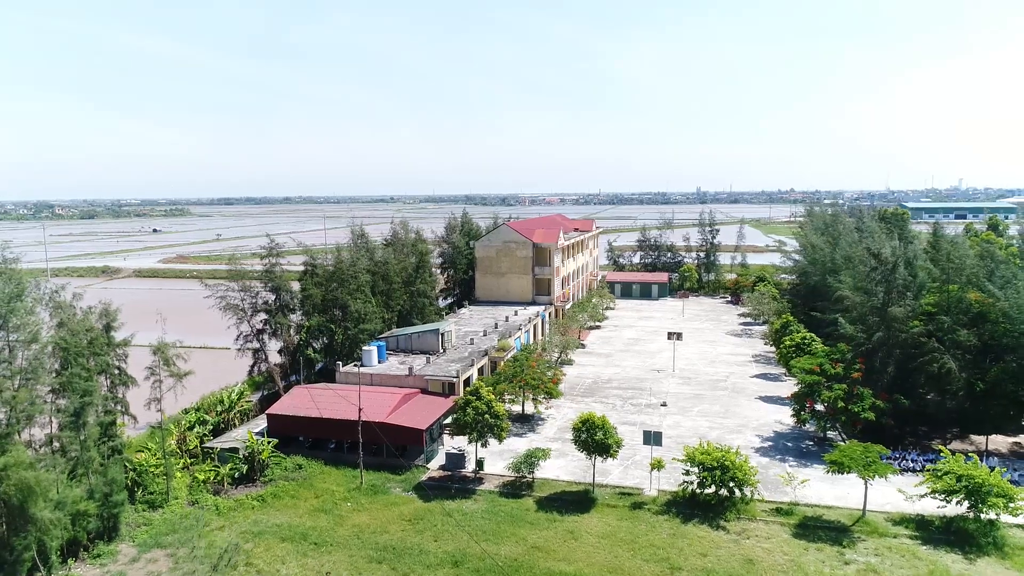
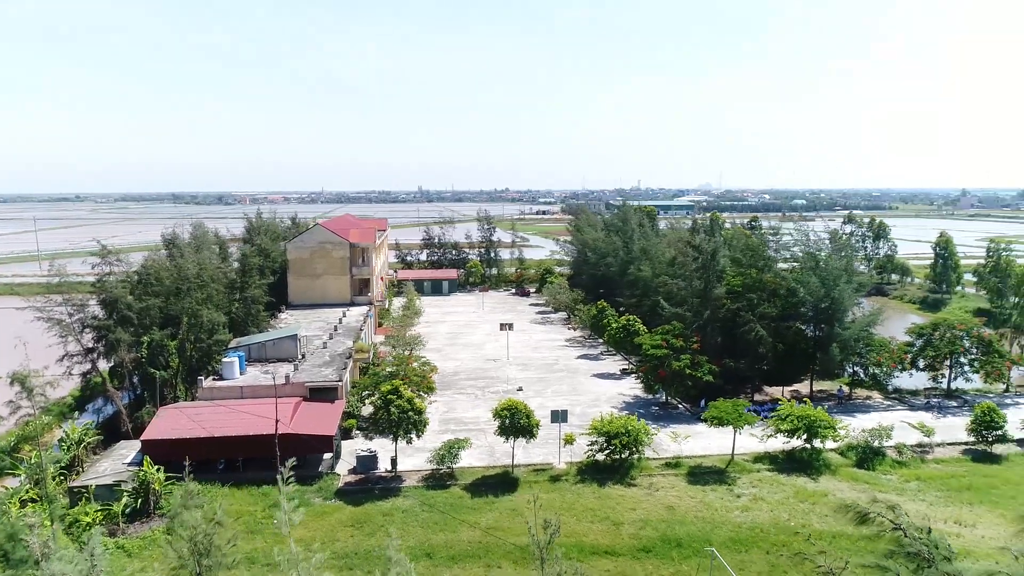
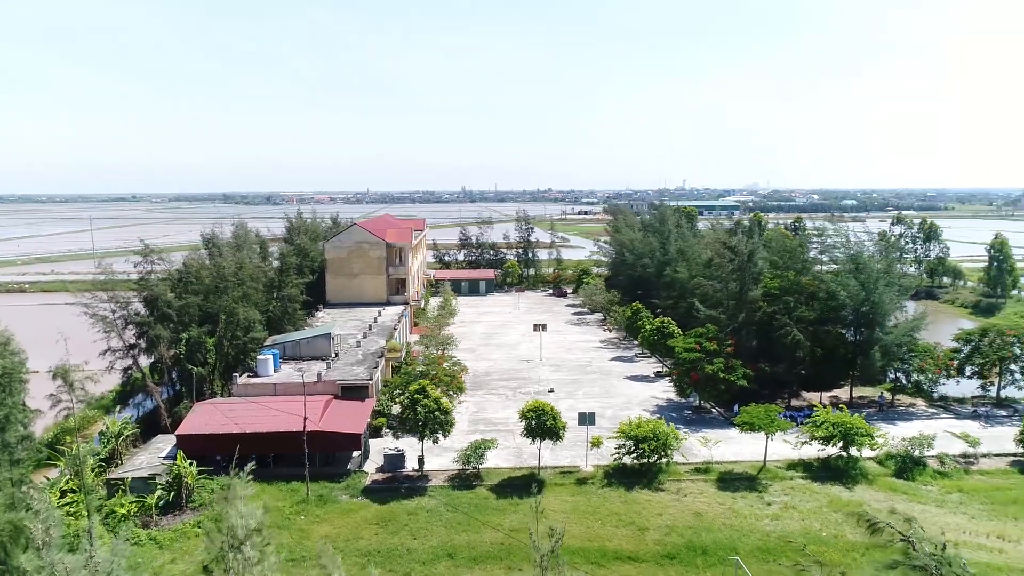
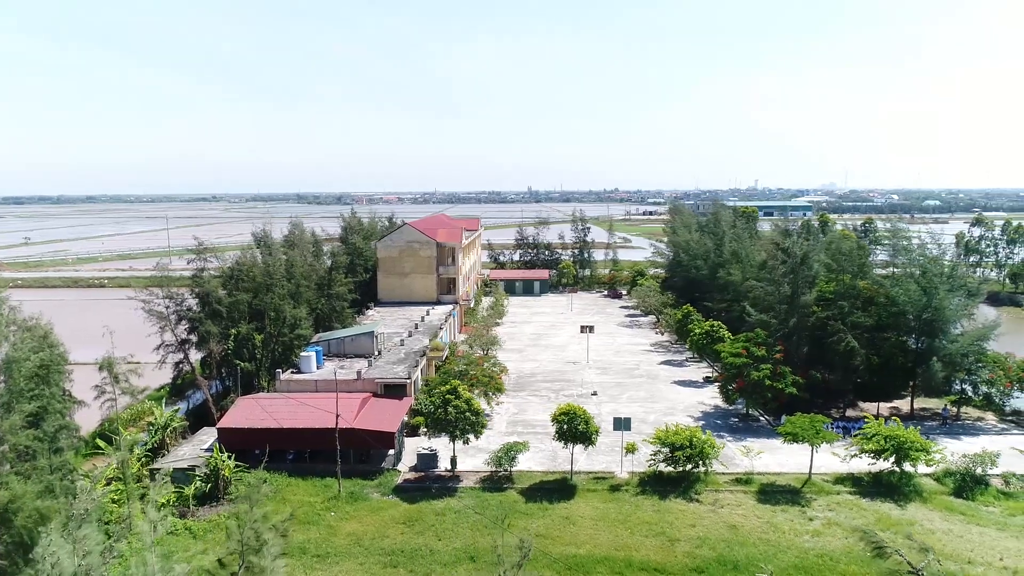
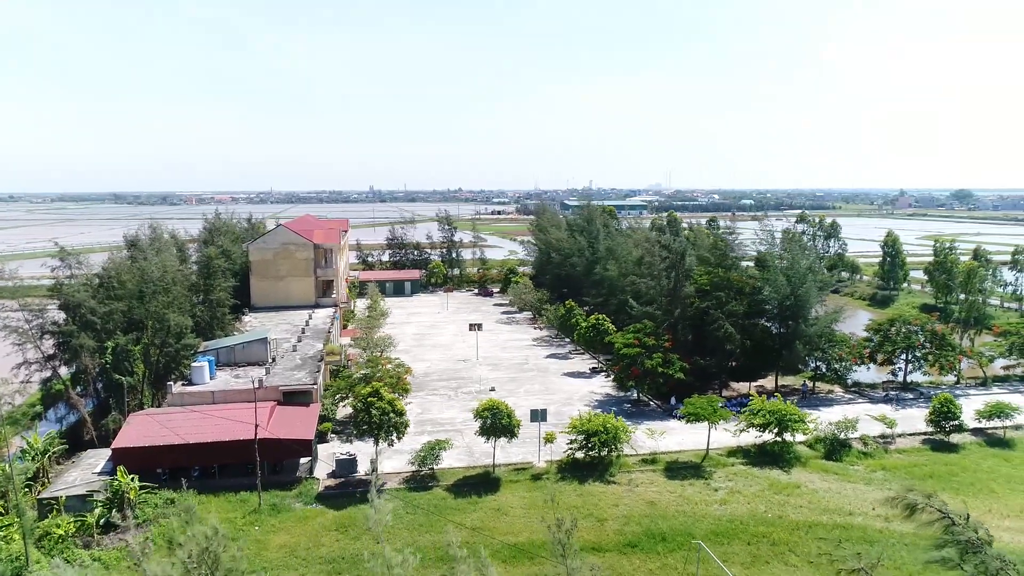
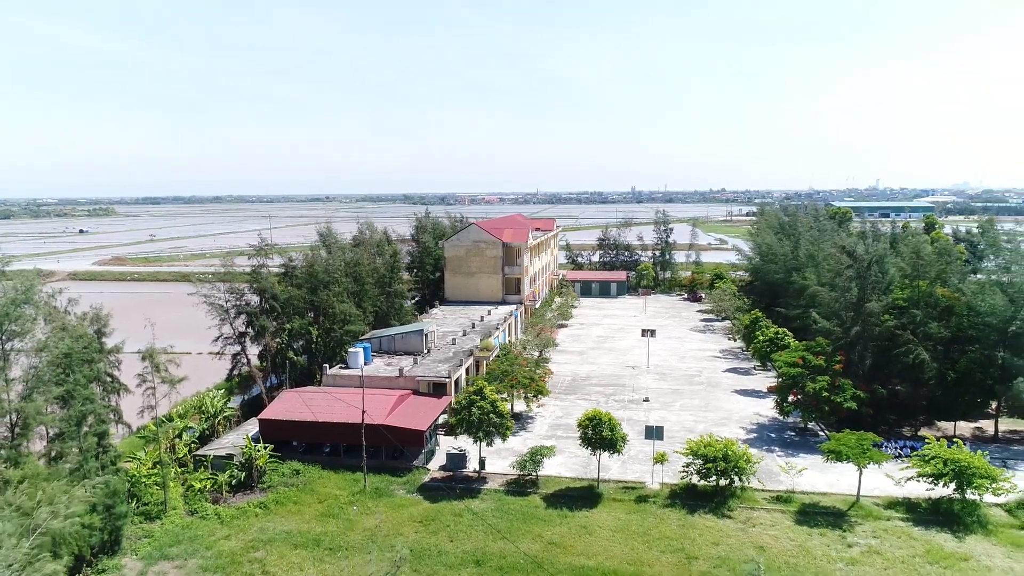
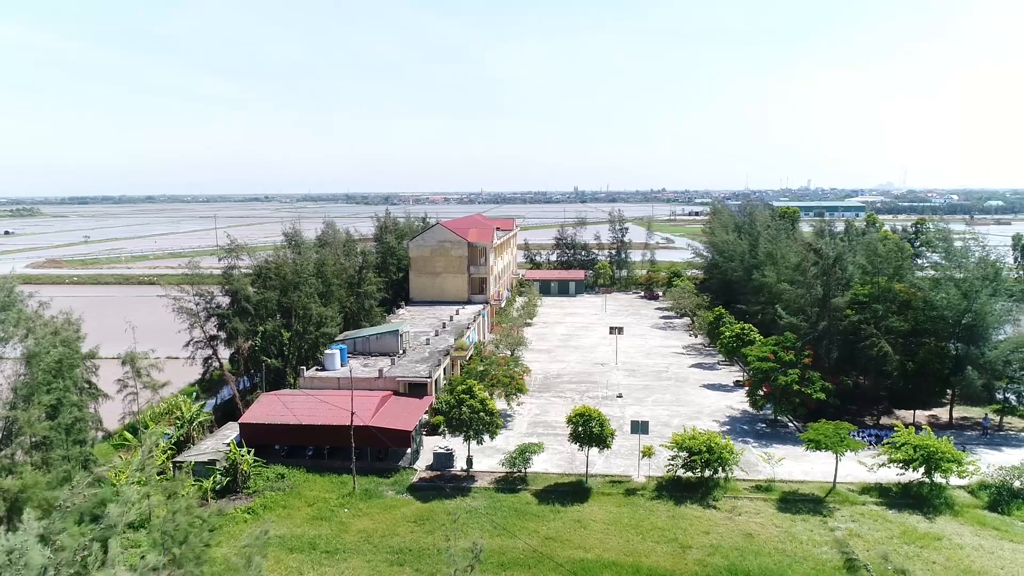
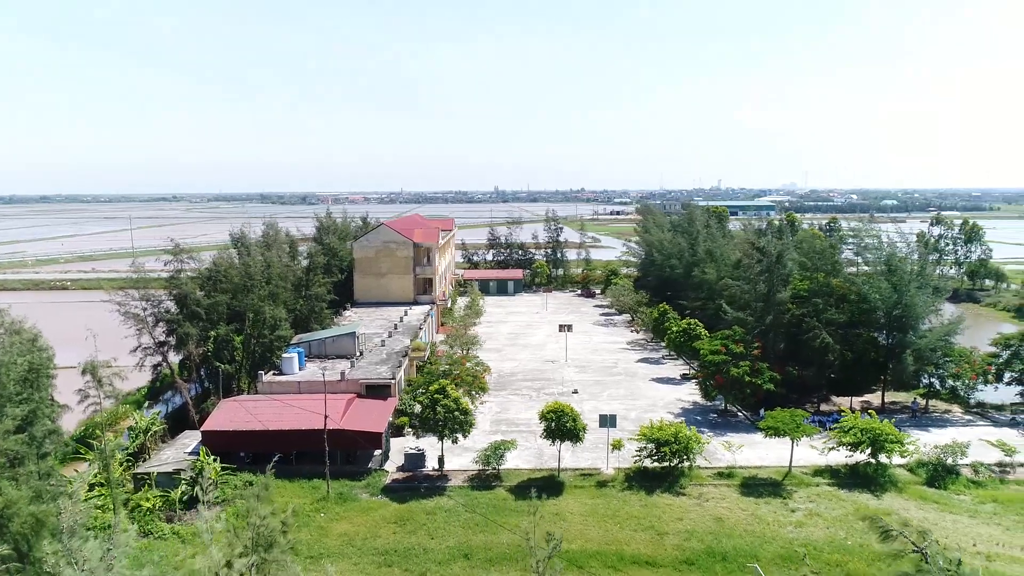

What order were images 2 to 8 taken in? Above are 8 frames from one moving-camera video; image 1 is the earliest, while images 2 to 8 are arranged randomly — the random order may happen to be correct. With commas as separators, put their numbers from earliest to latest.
6, 7, 4, 8, 3, 2, 5
